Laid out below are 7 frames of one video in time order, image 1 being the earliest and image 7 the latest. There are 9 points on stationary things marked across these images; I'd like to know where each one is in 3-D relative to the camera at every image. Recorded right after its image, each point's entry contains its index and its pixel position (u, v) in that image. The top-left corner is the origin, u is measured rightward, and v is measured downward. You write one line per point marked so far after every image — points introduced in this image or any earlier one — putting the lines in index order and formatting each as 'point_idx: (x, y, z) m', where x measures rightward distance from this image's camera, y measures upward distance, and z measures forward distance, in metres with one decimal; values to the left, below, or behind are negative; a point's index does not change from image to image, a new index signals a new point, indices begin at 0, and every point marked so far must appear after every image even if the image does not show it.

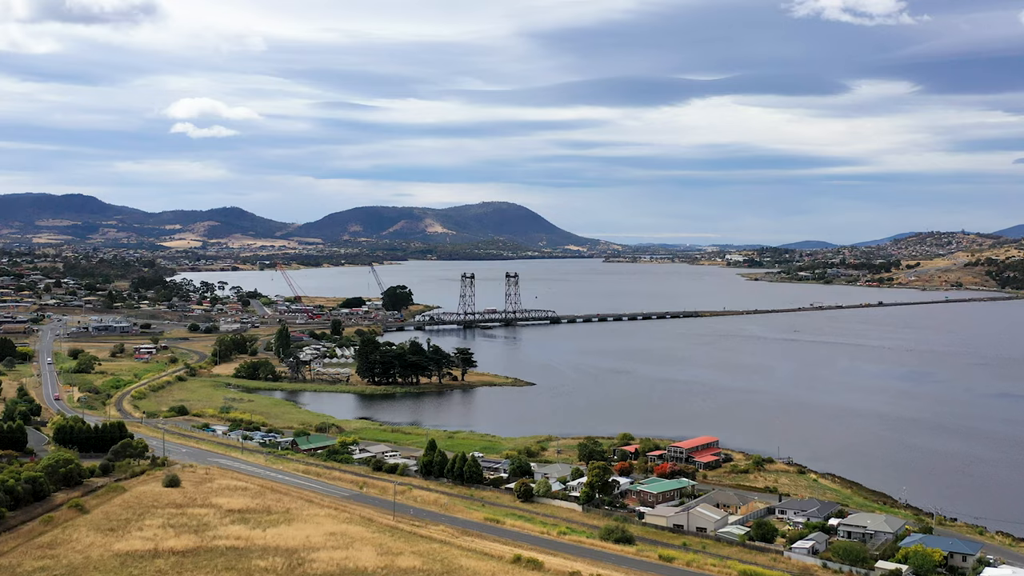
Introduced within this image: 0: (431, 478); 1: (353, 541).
0: (-1.3, -2.9, +16.8) m
1: (-1.8, -2.9, +12.5) m
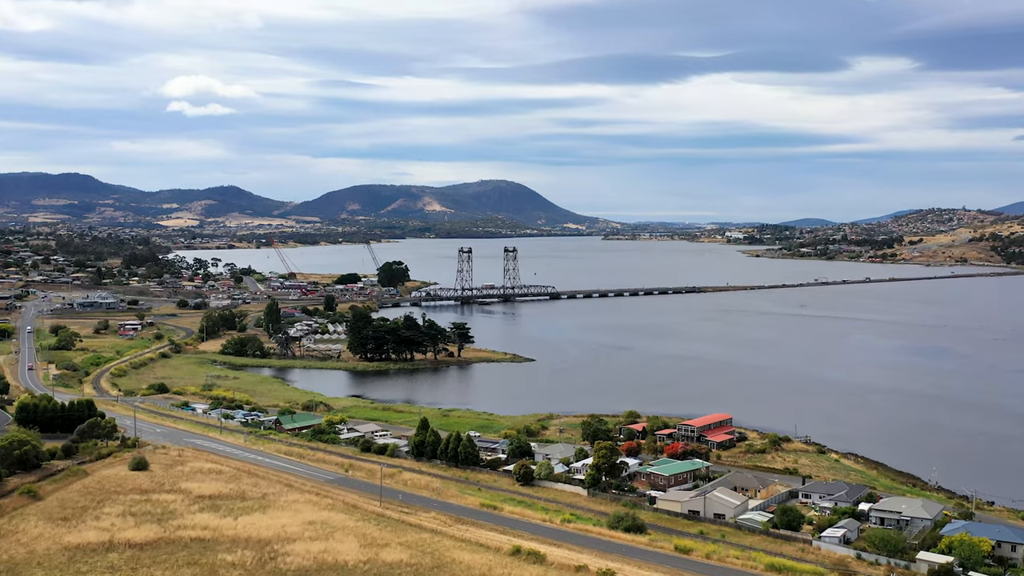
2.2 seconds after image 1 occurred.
0: (-1.3, -2.5, +15.5) m
1: (-1.8, -2.5, +11.2) m
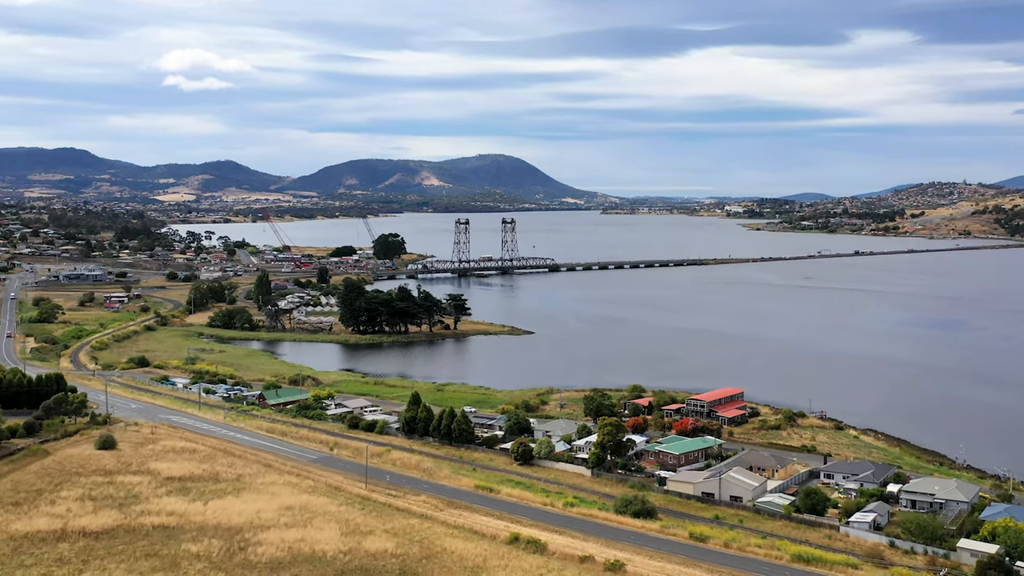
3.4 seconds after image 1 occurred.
0: (-1.3, -2.0, +14.5) m
1: (-1.9, -2.1, +10.2) m
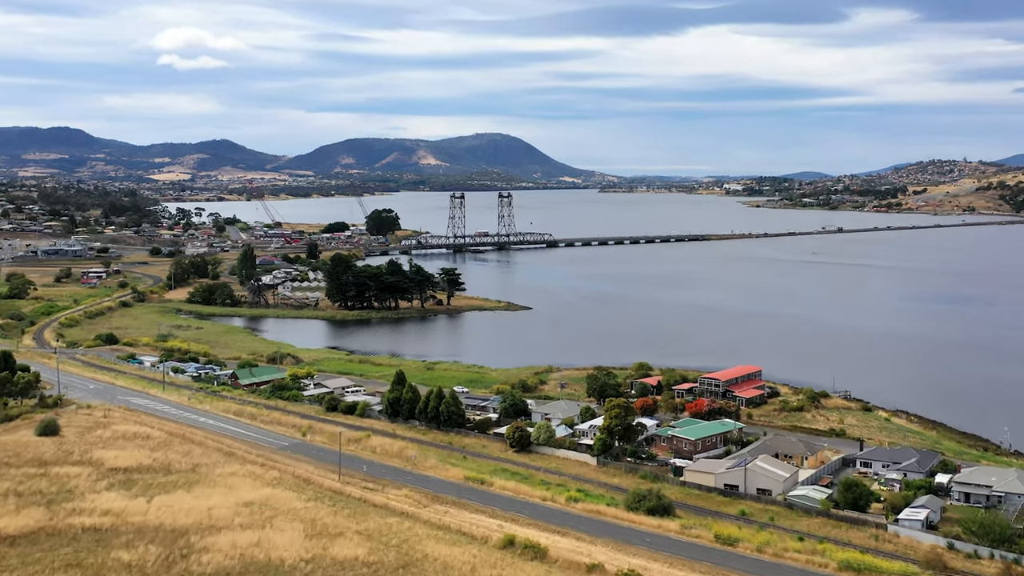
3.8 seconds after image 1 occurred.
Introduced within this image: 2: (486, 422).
0: (-1.4, -1.6, +13.0) m
1: (-1.9, -1.8, +8.7) m
2: (-0.3, -1.6, +12.8) m
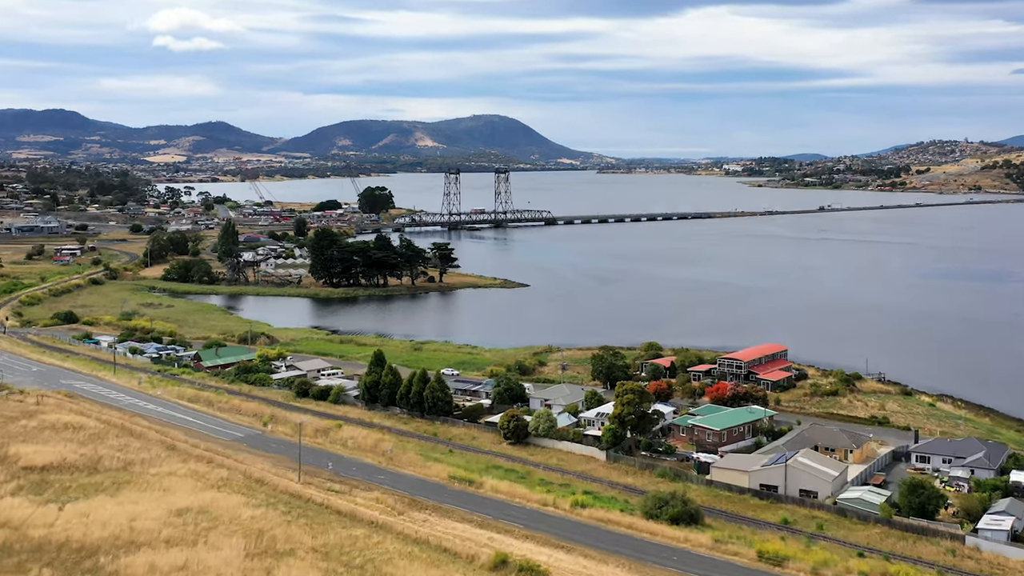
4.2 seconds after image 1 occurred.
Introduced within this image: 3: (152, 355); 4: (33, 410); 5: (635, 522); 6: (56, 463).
0: (-1.4, -1.3, +11.4) m
1: (-2.0, -1.6, +7.1) m
2: (-0.4, -1.2, +11.2) m
3: (-4.9, -0.9, +14.6) m
4: (-4.6, -1.2, +10.4) m
5: (+0.8, -1.6, +7.4) m
6: (-3.6, -1.4, +8.5) m
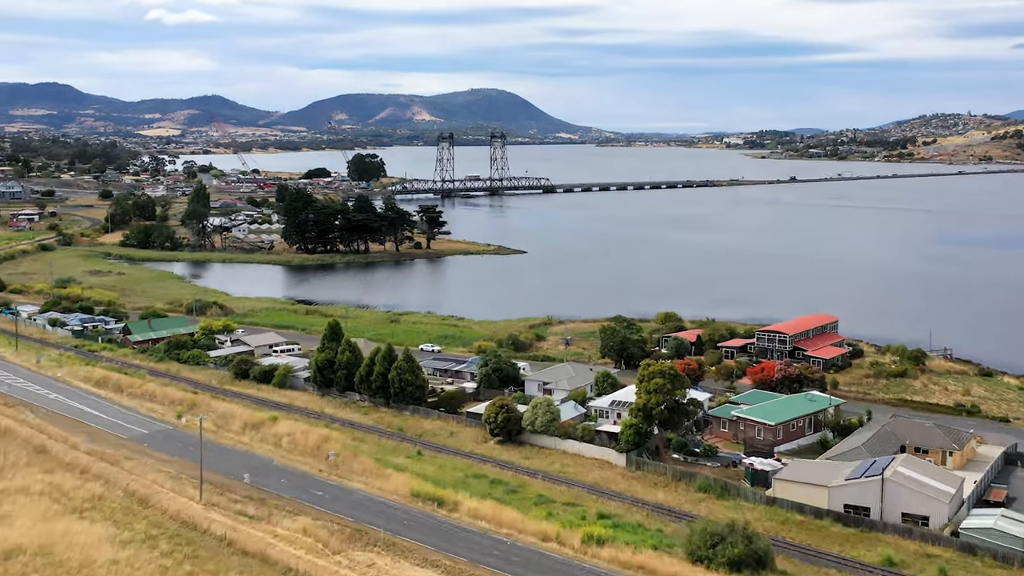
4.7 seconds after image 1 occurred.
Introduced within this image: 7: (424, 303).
0: (-1.5, -0.9, +9.0) m
1: (-2.0, -1.3, +4.7) m
2: (-0.4, -0.9, +8.8) m
3: (-4.9, -0.4, +12.3) m
4: (-4.7, -0.8, +8.1) m
5: (+0.8, -1.3, +5.1) m
6: (-3.6, -1.0, +6.1) m
7: (-1.6, -0.3, +18.6) m
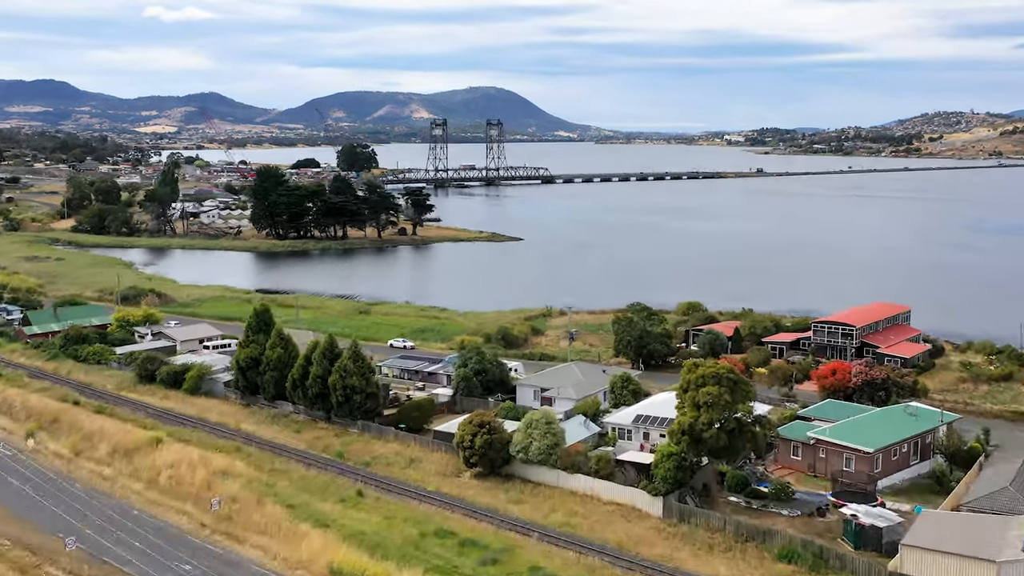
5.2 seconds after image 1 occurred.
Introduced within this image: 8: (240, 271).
0: (-1.6, -0.7, +6.8) m
1: (-2.1, -1.1, +2.5) m
2: (-0.5, -0.7, +6.5) m
3: (-5.0, -0.3, +10.0) m
4: (-4.8, -0.6, +5.8) m
5: (+0.7, -1.1, +2.8) m
6: (-3.7, -0.9, +3.9) m
7: (-1.7, -0.1, +16.4) m
8: (-4.7, +0.3, +18.4) m
